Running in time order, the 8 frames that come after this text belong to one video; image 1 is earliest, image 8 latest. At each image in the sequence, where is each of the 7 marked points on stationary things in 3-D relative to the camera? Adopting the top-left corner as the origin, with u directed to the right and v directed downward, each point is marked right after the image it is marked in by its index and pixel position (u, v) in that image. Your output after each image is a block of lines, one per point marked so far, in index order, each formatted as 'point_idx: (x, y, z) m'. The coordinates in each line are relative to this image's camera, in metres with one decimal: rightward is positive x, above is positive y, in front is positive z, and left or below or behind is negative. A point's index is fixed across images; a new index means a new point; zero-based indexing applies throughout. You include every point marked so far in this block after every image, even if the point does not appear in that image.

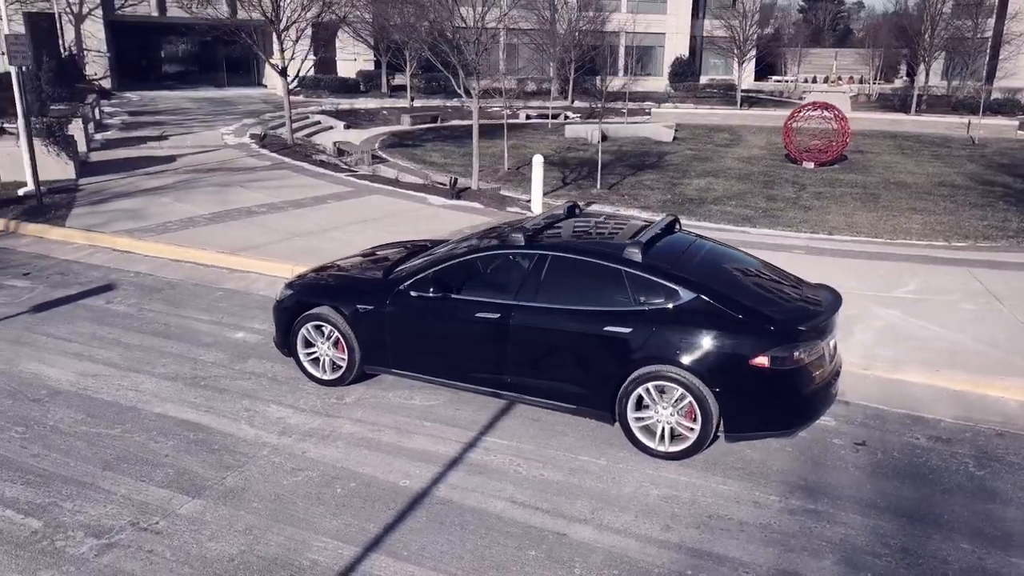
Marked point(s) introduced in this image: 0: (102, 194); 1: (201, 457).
0: (-7.0, +1.6, +13.7) m
1: (-2.2, -1.2, +5.7) m
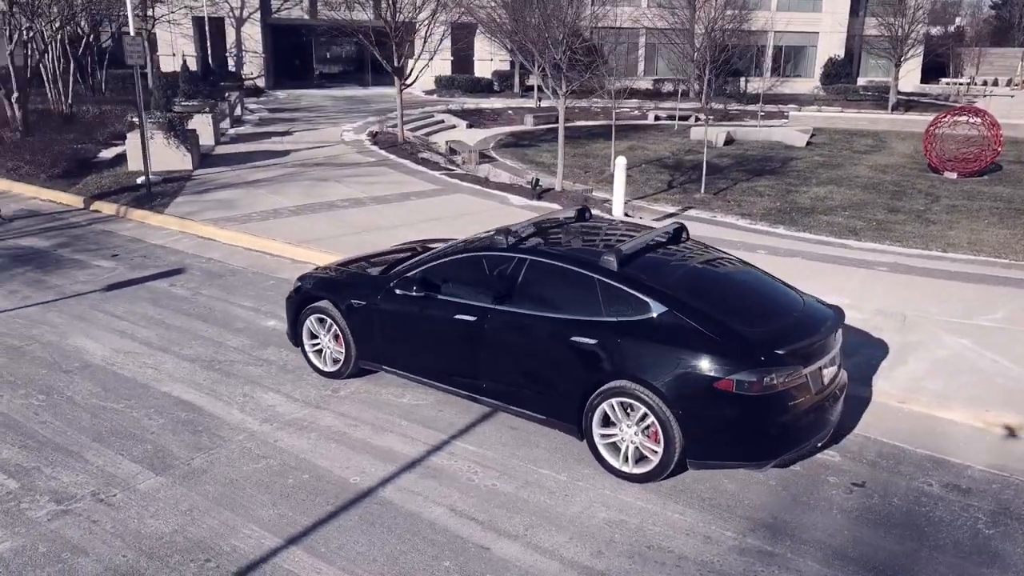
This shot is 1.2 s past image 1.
0: (-5.6, +1.9, +14.7) m
1: (-2.4, -1.1, +5.9) m
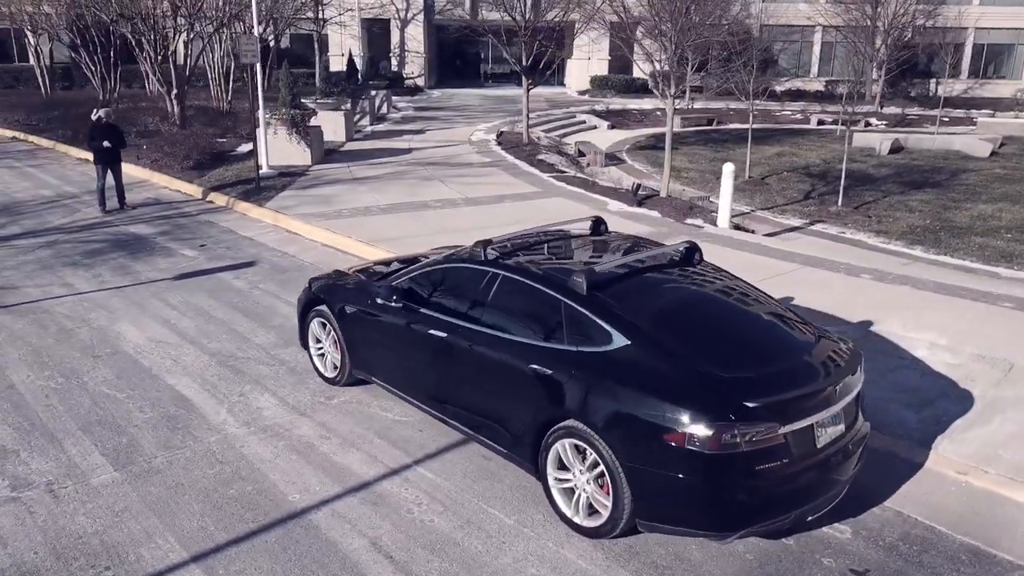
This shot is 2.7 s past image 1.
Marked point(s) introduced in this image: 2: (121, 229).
0: (-3.7, +2.0, +15.2) m
1: (-2.6, -1.1, +5.9) m
2: (-5.9, +0.9, +12.2) m
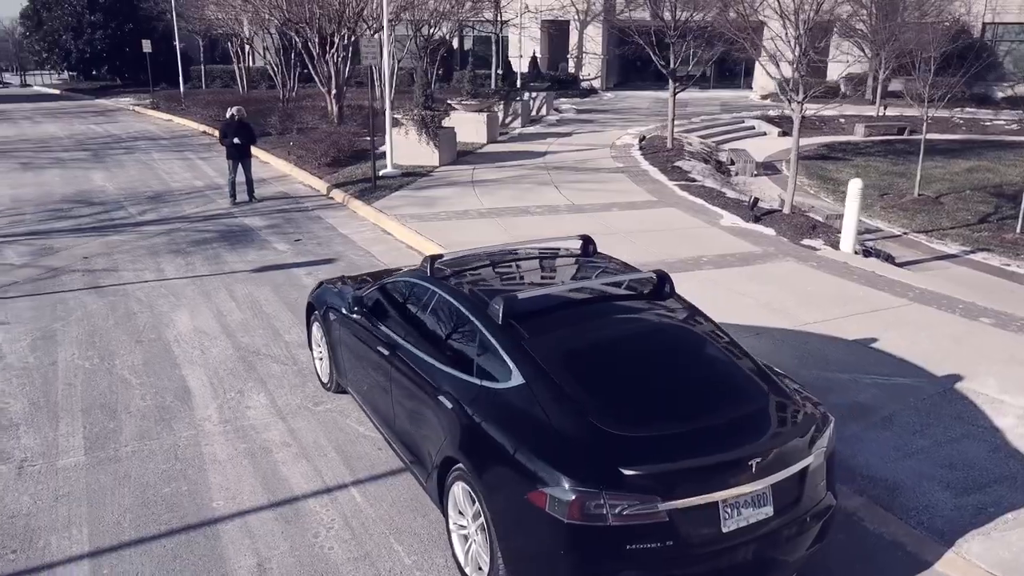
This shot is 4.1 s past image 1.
0: (-1.5, +2.0, +15.4) m
1: (-2.8, -1.0, +6.2) m
2: (-4.4, +1.1, +13.0) m
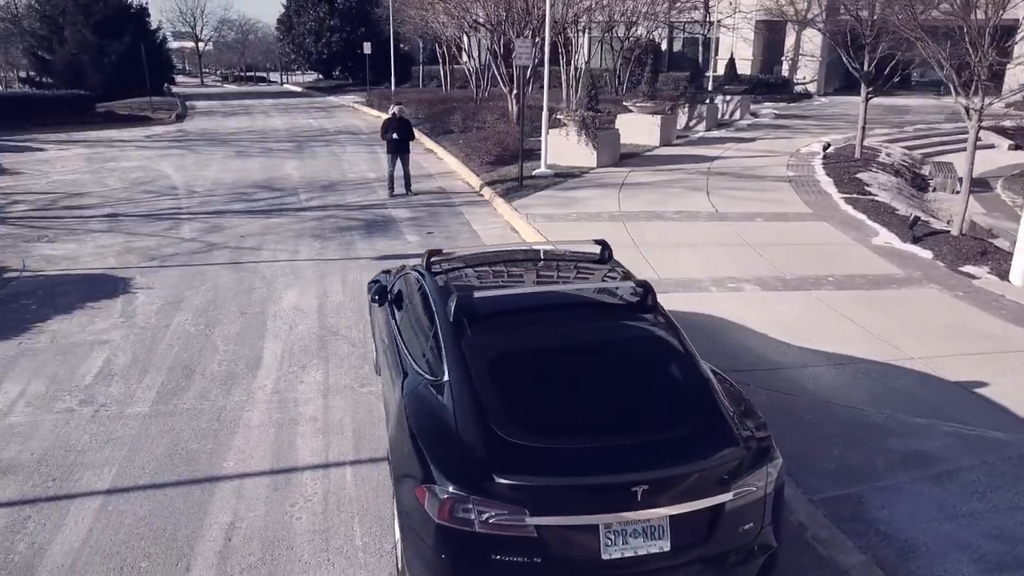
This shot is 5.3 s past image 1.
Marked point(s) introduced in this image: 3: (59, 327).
0: (+1.4, +2.0, +15.4) m
1: (-2.6, -0.8, +6.8) m
2: (-2.2, +1.3, +13.8) m
3: (-4.6, -0.4, +8.1) m
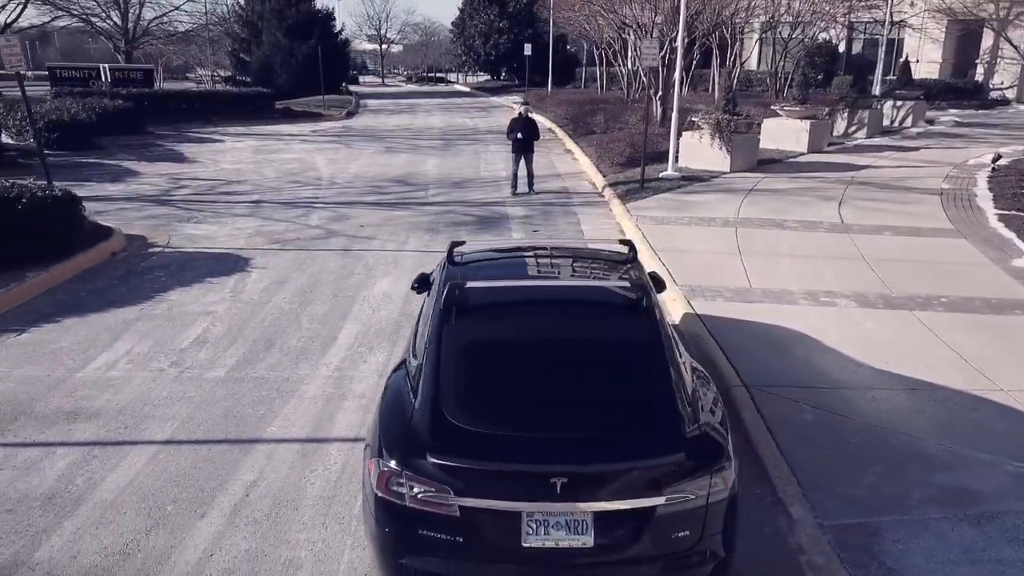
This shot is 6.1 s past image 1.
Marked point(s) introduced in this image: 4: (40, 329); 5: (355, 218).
0: (+3.6, +1.9, +15.0) m
1: (-2.1, -0.6, +7.4) m
2: (-0.2, +1.4, +14.2) m
3: (-3.8, -0.1, +9.1) m
4: (-4.7, -0.4, +8.1) m
5: (-2.6, +1.1, +13.2) m
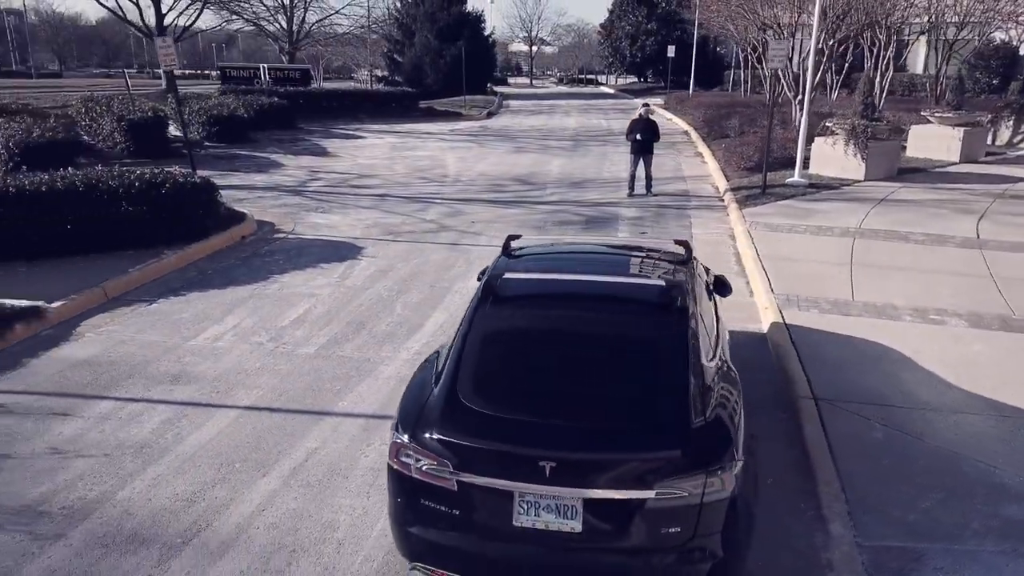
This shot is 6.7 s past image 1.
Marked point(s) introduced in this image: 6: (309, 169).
0: (+5.7, +1.6, +14.3) m
1: (-1.4, -0.5, +7.9) m
2: (+1.8, +1.4, +14.2) m
3: (-2.7, +0.1, +9.8) m
4: (-3.8, -0.1, +9.0) m
5: (-0.7, +1.3, +13.7) m
6: (-4.5, +2.7, +18.0) m
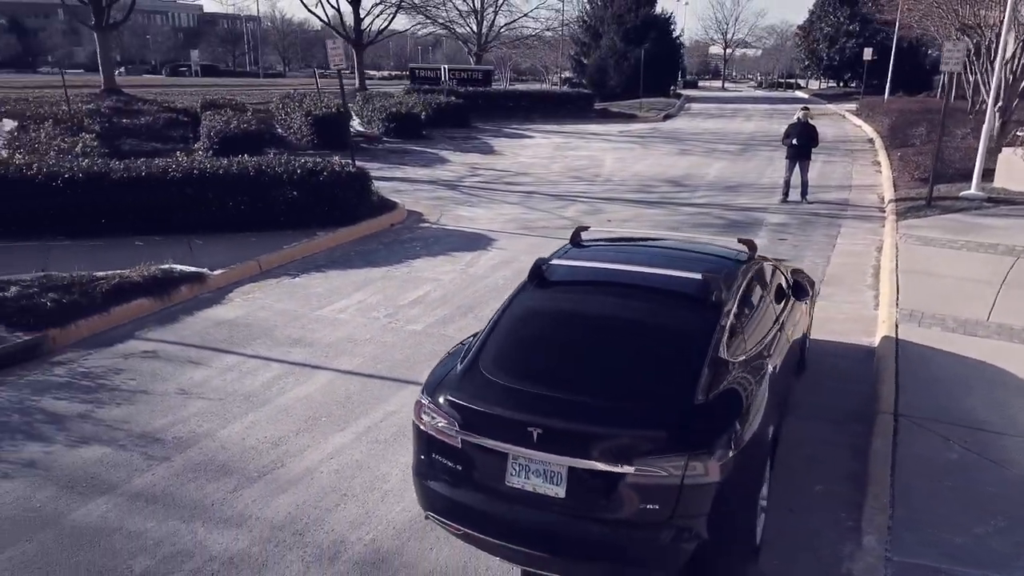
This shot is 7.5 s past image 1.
0: (+8.1, +1.2, +13.0) m
1: (-0.4, -0.4, +8.4) m
2: (+4.3, +1.3, +13.8) m
3: (-1.2, +0.3, +10.5) m
4: (-2.5, +0.2, +10.0) m
5: (+1.7, +1.3, +13.9) m
6: (-1.0, +2.9, +18.9) m
